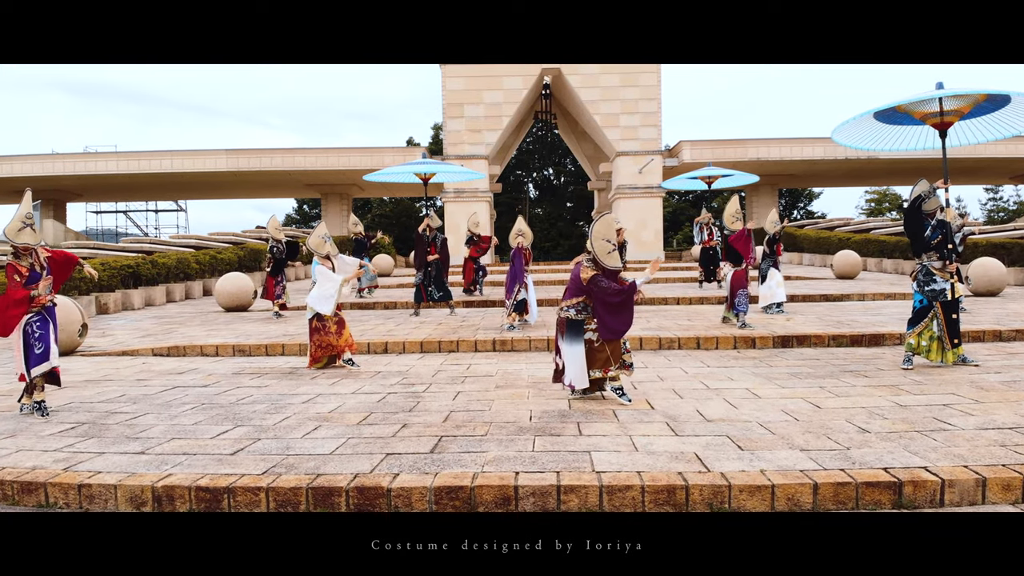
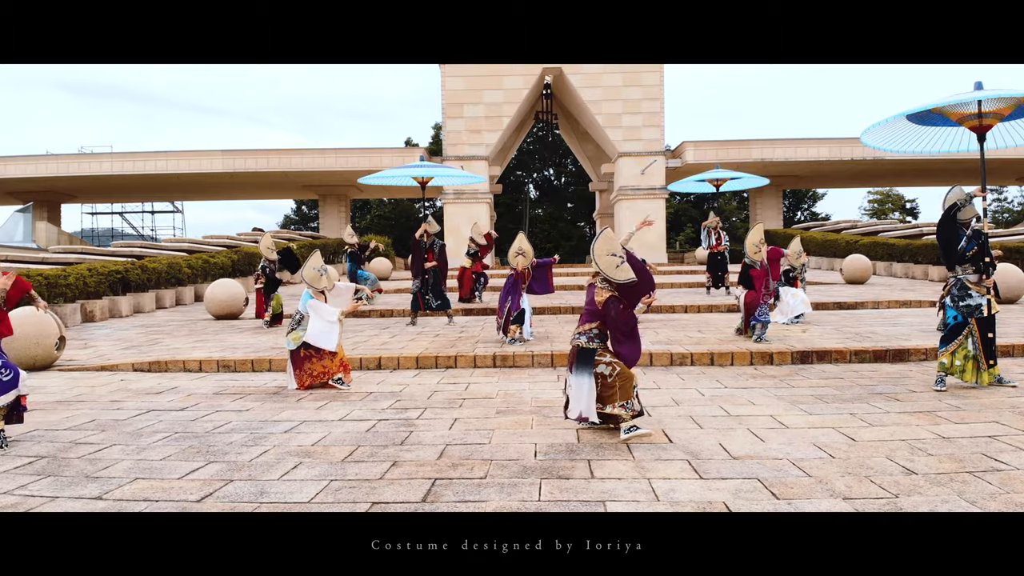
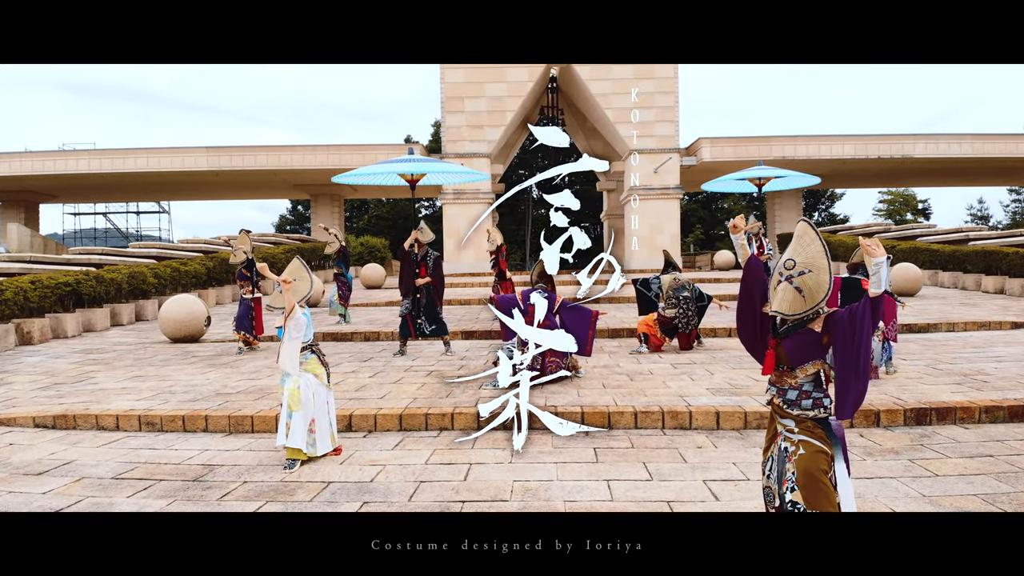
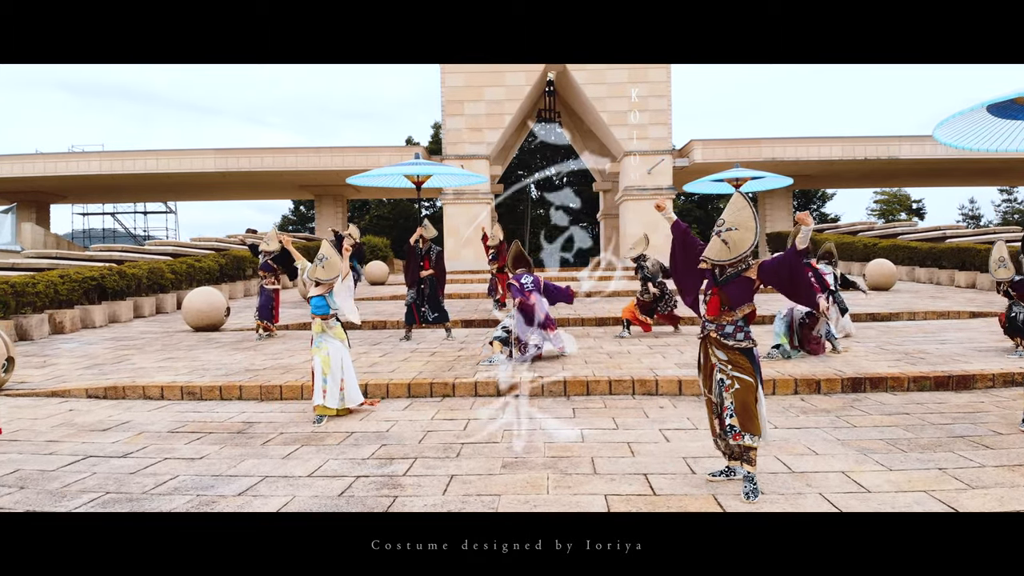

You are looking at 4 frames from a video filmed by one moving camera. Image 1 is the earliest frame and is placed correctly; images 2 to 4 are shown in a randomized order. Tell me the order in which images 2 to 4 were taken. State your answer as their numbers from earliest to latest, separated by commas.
2, 4, 3
